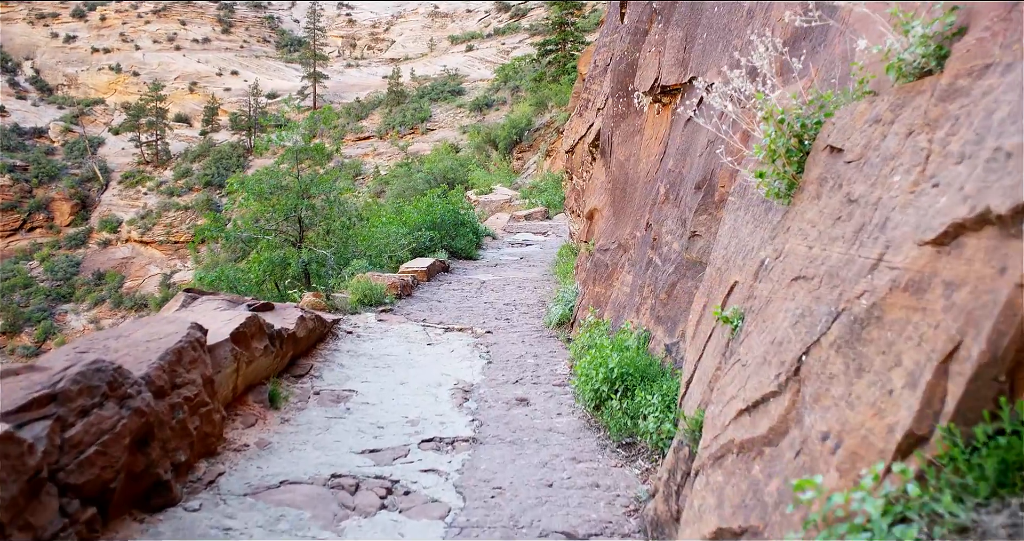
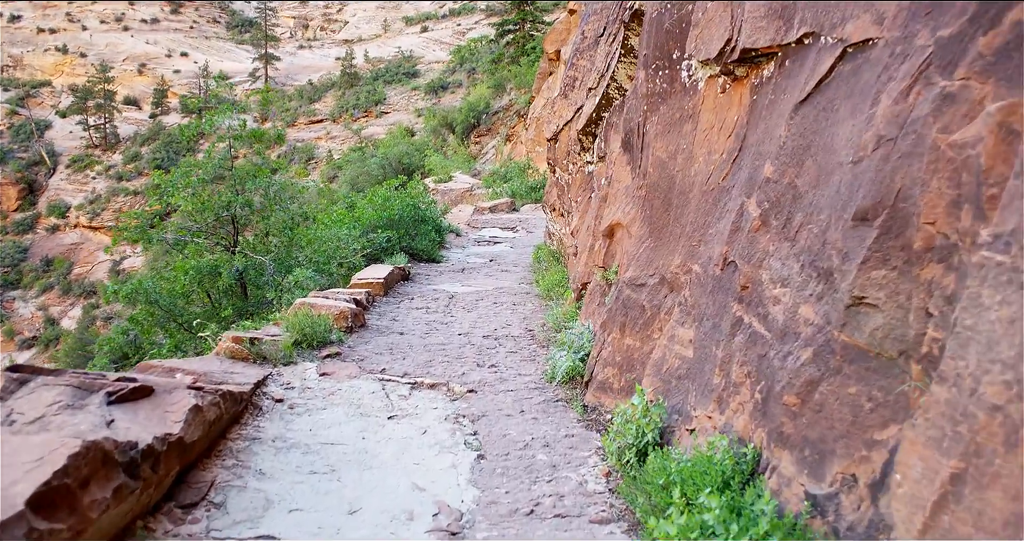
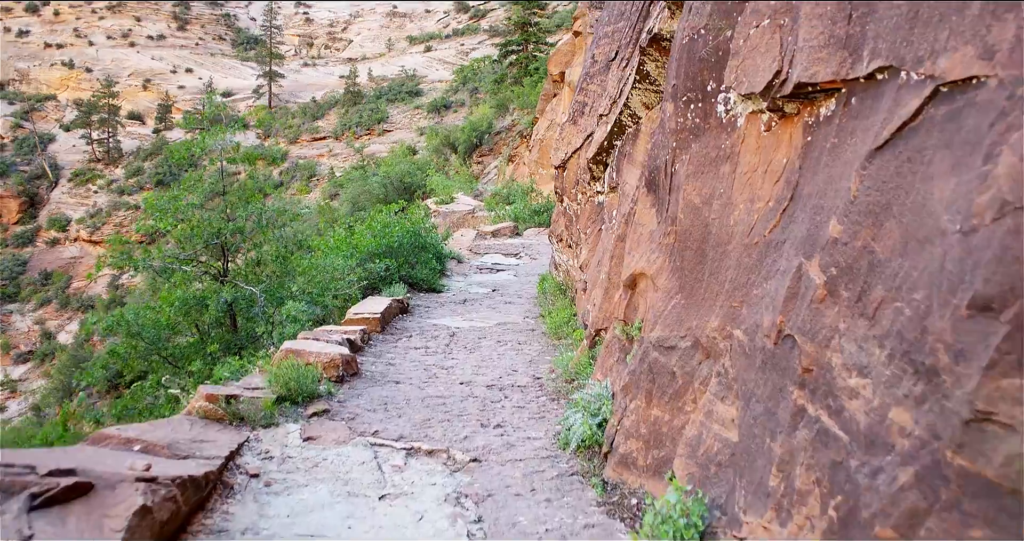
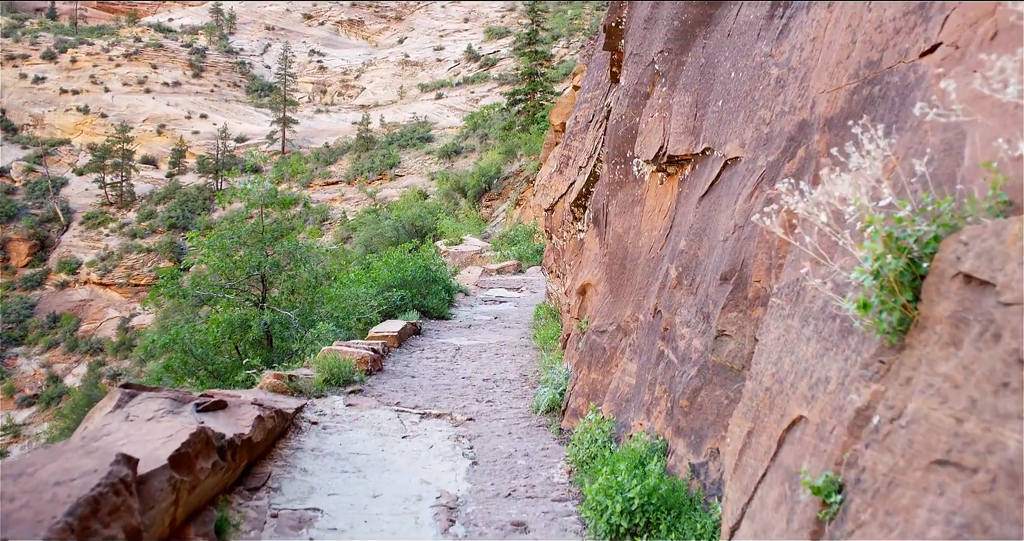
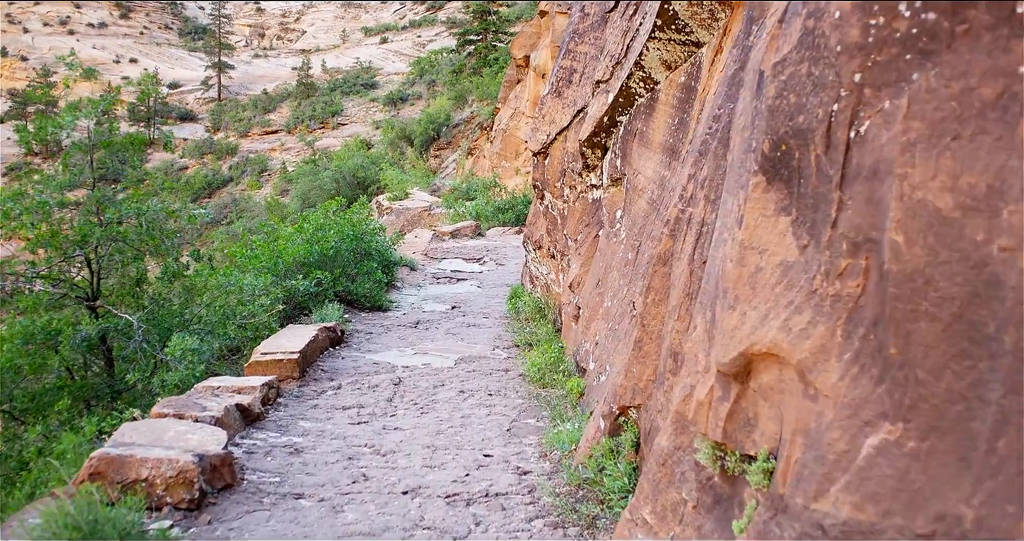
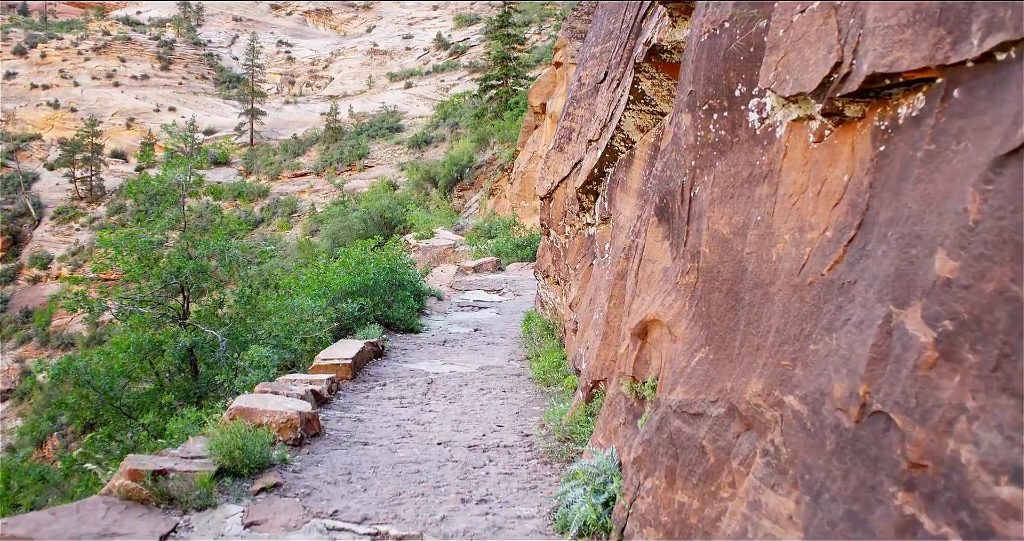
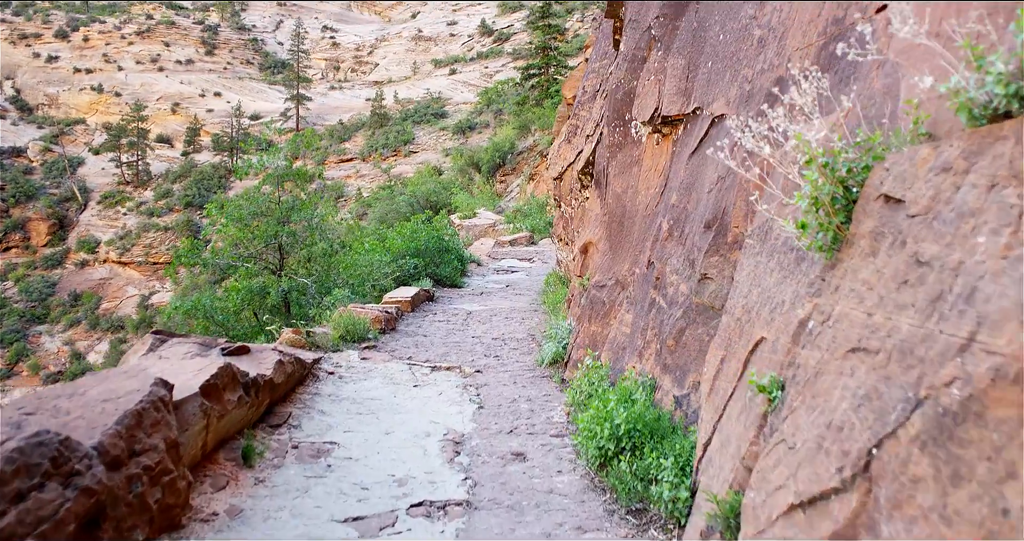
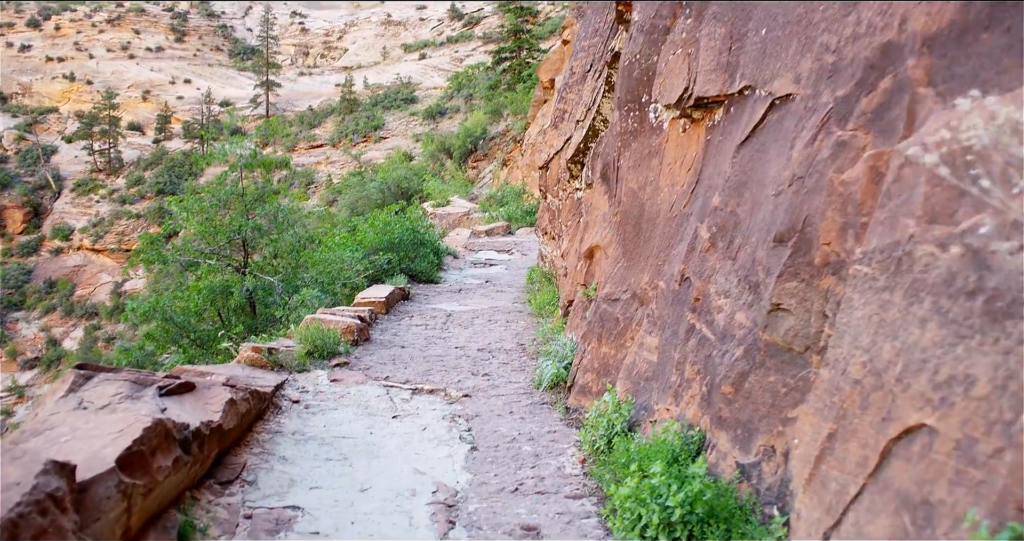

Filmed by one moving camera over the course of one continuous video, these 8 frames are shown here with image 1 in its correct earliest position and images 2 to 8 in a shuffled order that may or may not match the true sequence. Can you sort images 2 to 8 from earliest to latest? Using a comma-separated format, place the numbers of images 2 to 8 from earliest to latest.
7, 4, 8, 2, 3, 6, 5
